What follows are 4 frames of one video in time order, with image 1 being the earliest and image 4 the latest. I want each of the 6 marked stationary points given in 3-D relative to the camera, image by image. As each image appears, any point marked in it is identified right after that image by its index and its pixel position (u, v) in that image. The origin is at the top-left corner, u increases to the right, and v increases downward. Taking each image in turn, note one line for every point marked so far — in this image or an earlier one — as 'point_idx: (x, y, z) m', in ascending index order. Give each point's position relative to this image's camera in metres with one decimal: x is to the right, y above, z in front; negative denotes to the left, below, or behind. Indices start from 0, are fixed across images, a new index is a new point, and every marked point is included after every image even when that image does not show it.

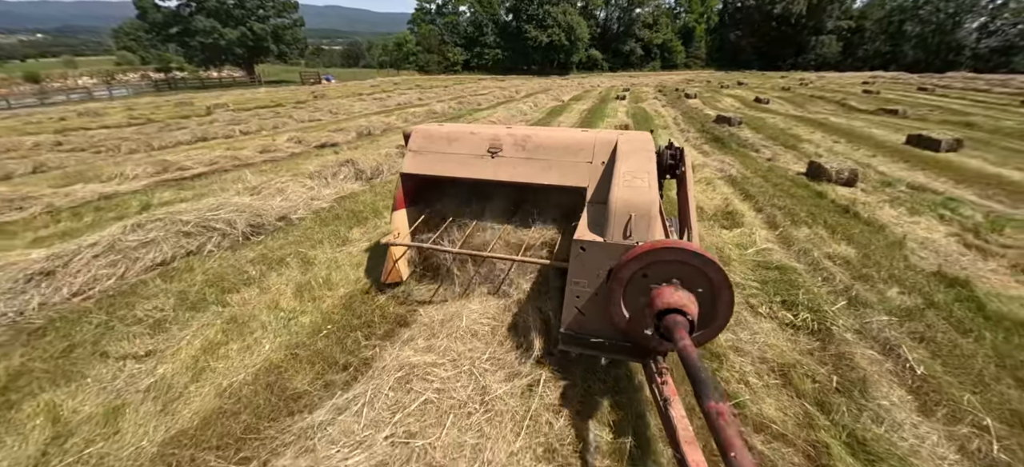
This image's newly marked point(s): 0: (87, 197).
0: (-8.0, +0.7, +6.8) m
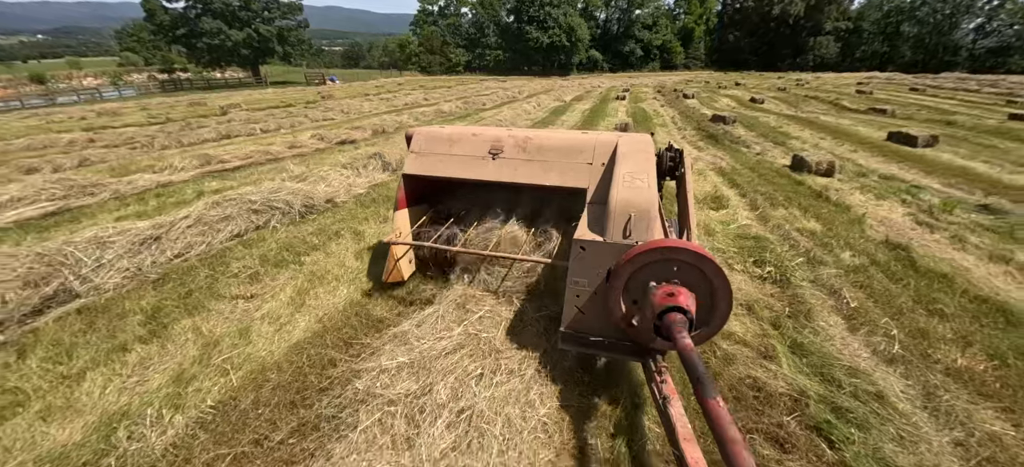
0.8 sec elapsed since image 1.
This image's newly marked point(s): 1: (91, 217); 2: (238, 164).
0: (-7.7, +1.0, +7.6) m
1: (-7.2, +0.3, +6.2) m
2: (-6.9, +1.8, +9.2) m
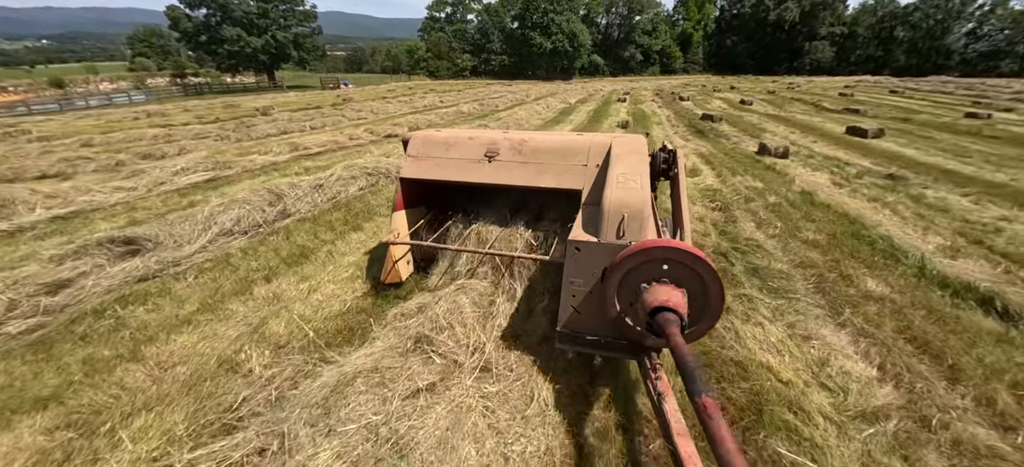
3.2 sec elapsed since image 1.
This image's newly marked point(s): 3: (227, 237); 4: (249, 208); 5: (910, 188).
0: (-6.9, +2.0, +10.0) m
1: (-6.4, +1.3, +8.6) m
2: (-6.2, +2.7, +11.6) m
3: (-4.1, -0.1, +5.2) m
4: (-4.2, +0.4, +5.8) m
5: (+8.6, +1.0, +7.8) m
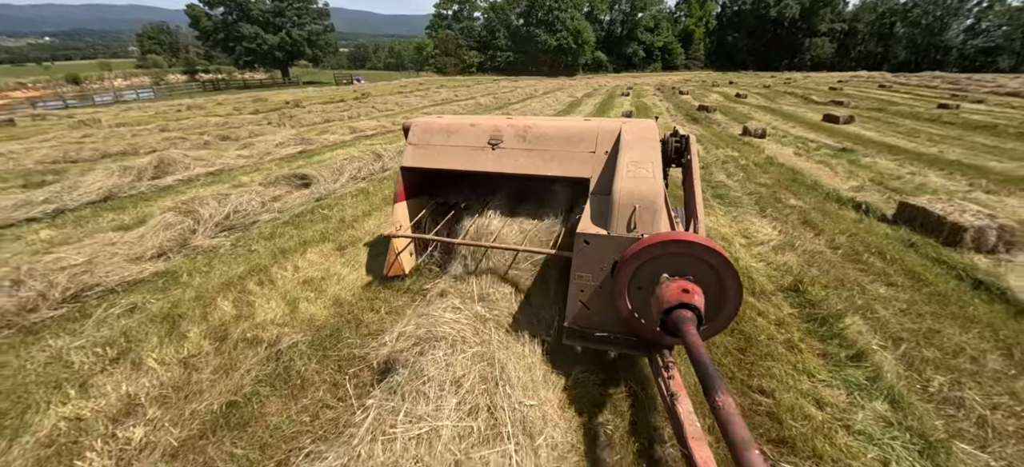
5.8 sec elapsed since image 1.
0: (-6.0, +3.2, +12.3) m
1: (-5.6, +2.5, +10.9) m
2: (-5.3, +3.9, +13.9) m
3: (-3.3, +1.1, +7.5) m
4: (-3.4, +1.6, +8.1) m
5: (+9.5, +2.2, +10.0) m
